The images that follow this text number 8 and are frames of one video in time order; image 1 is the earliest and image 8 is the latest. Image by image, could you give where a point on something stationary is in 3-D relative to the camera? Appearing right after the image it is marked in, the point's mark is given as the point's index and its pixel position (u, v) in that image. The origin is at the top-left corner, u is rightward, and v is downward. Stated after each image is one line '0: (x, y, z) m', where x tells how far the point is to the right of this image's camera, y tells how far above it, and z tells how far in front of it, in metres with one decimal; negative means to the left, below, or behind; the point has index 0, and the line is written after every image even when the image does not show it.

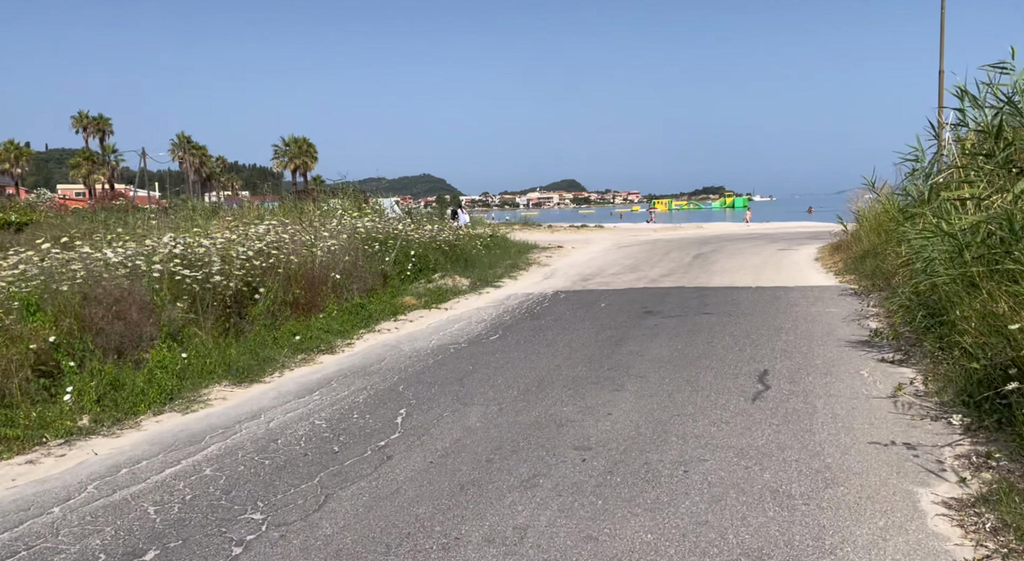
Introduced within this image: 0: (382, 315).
0: (-1.8, -0.5, +10.9) m
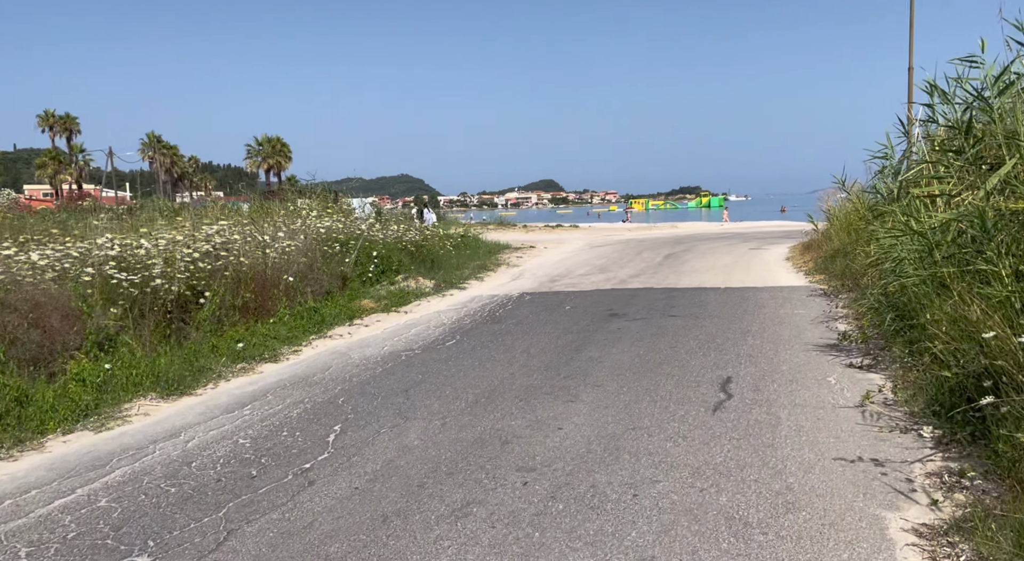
0: (-2.3, -0.5, +10.4) m
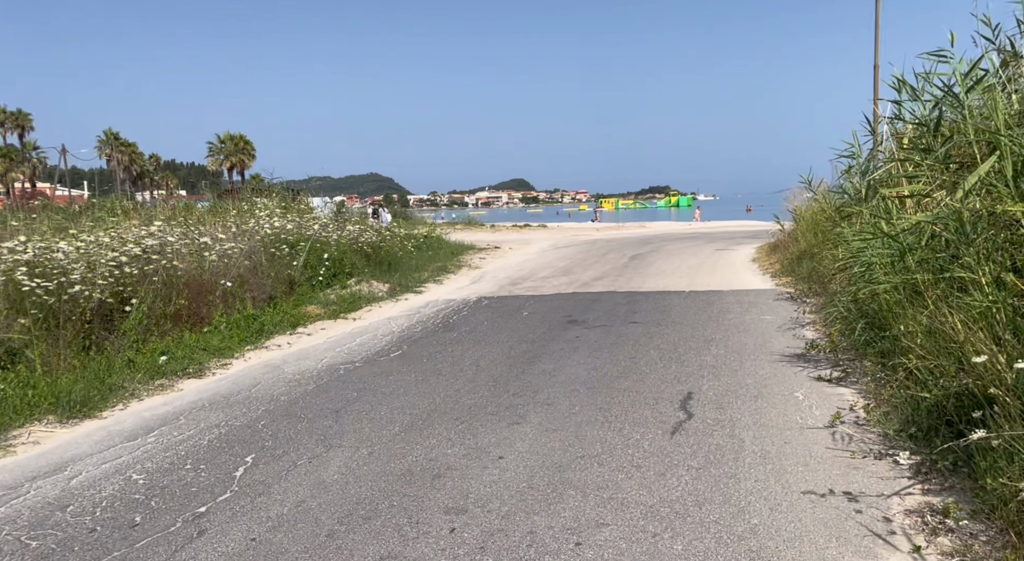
0: (-2.9, -0.6, +9.8) m
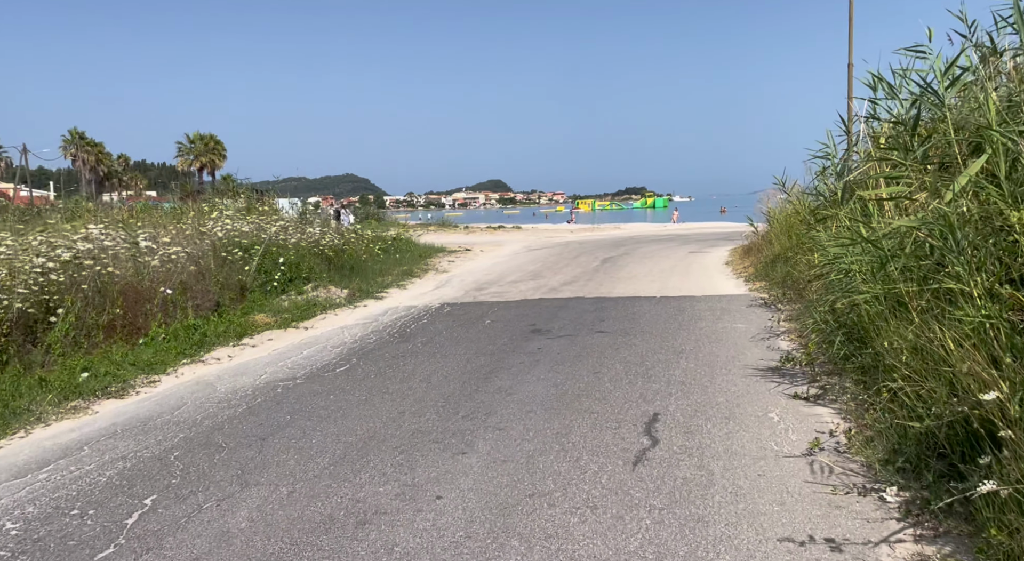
0: (-3.4, -0.7, +9.1) m
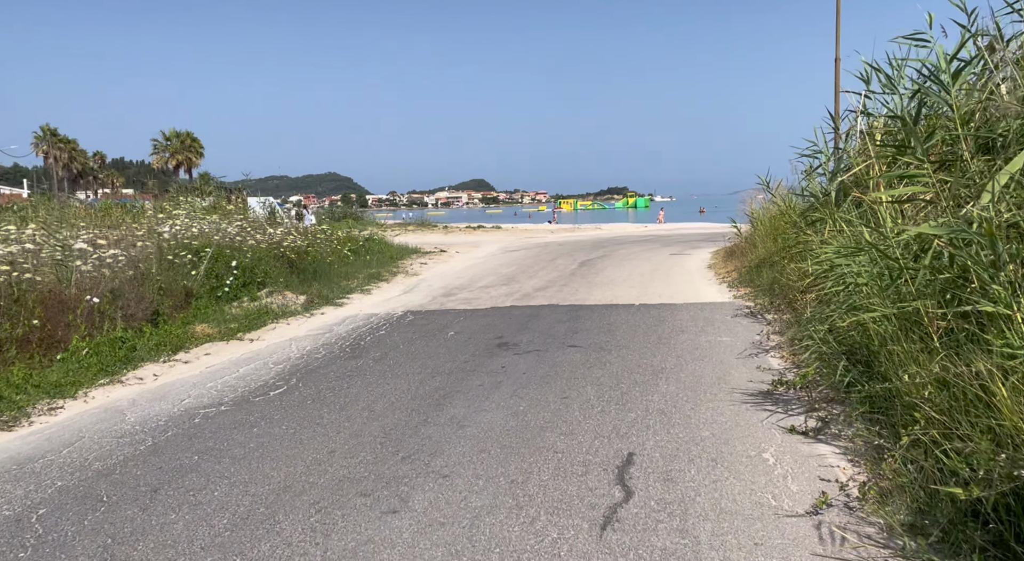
0: (-3.7, -0.8, +8.2) m
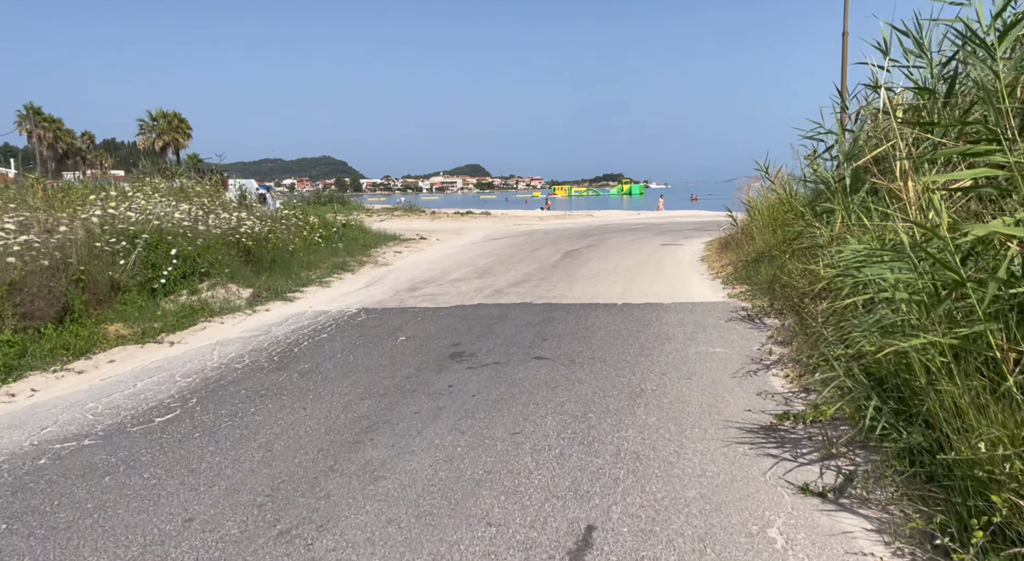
0: (-4.1, -0.7, +7.0) m
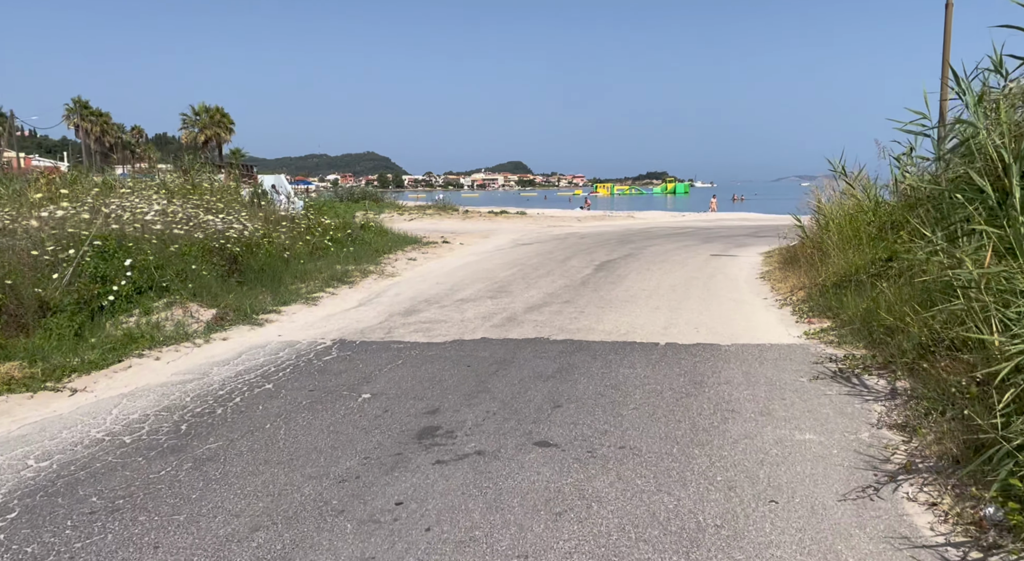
0: (-4.2, -0.9, +5.1) m
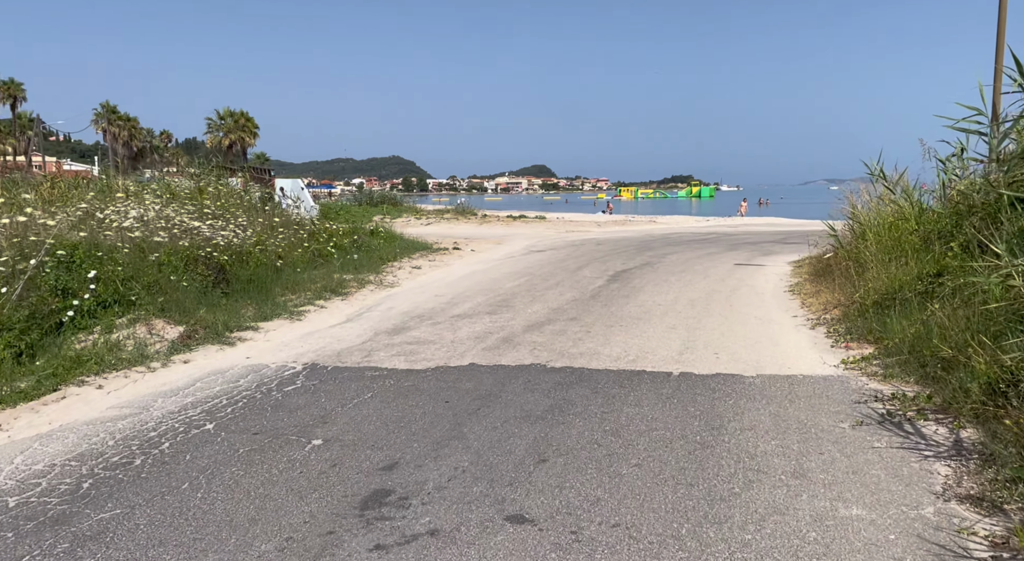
0: (-4.3, -1.1, +4.3) m
